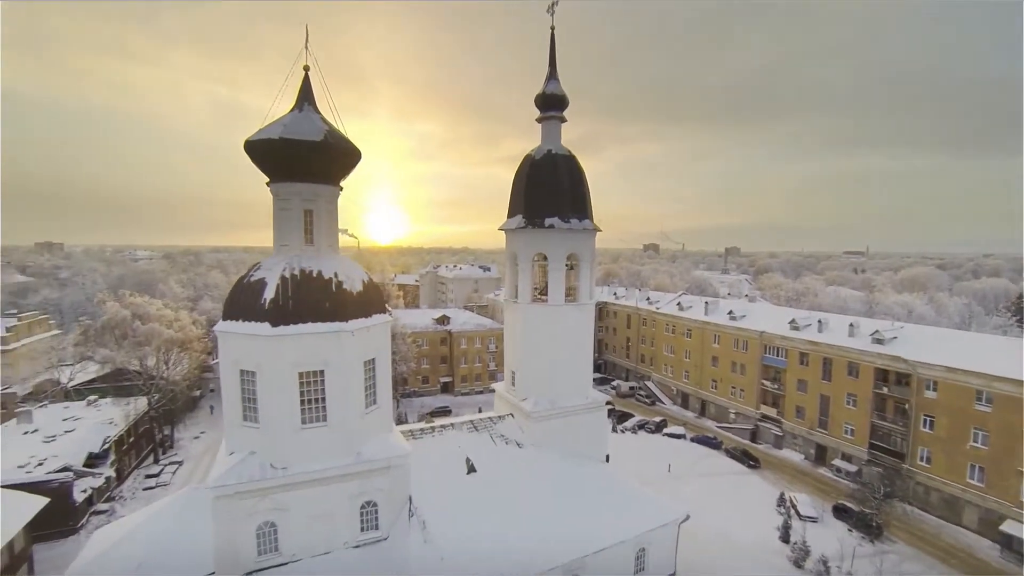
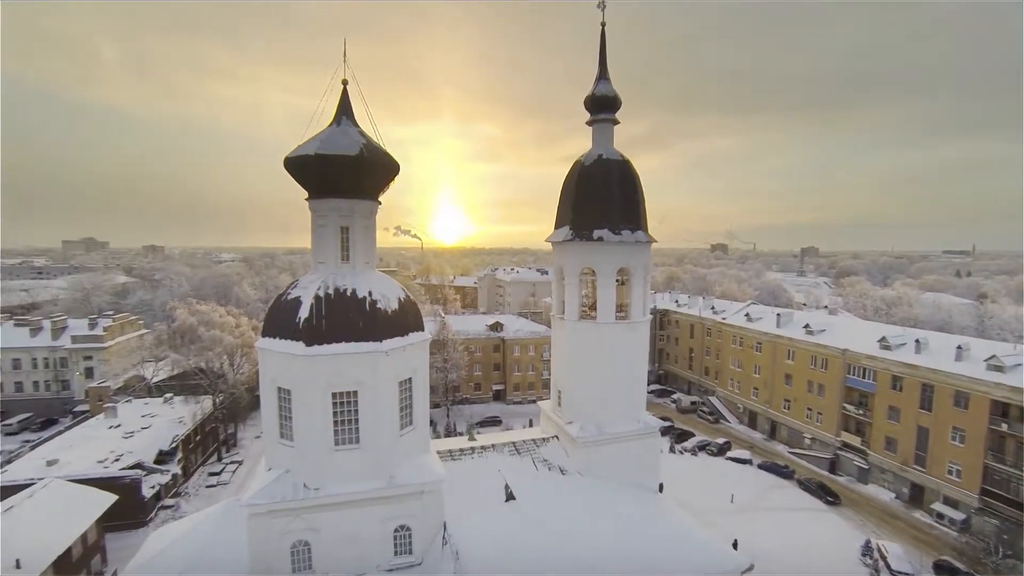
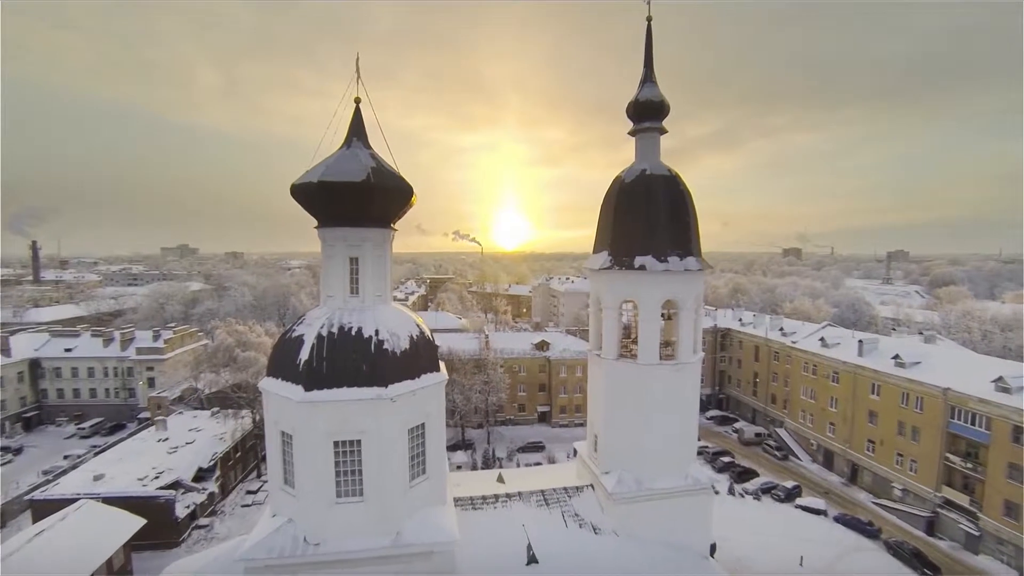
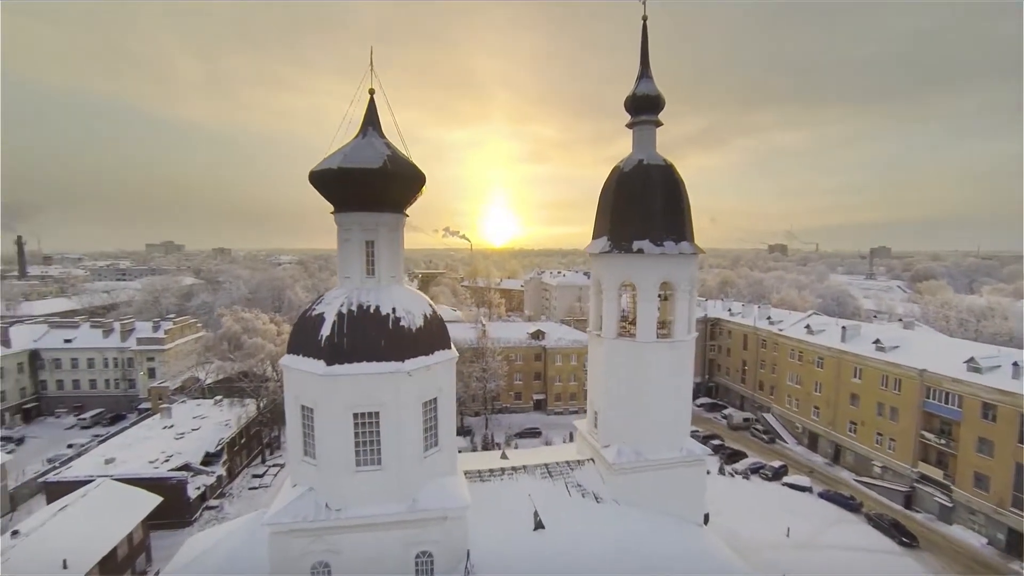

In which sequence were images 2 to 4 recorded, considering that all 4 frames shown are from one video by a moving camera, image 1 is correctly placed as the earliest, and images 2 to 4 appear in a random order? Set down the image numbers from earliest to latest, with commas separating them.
2, 4, 3
